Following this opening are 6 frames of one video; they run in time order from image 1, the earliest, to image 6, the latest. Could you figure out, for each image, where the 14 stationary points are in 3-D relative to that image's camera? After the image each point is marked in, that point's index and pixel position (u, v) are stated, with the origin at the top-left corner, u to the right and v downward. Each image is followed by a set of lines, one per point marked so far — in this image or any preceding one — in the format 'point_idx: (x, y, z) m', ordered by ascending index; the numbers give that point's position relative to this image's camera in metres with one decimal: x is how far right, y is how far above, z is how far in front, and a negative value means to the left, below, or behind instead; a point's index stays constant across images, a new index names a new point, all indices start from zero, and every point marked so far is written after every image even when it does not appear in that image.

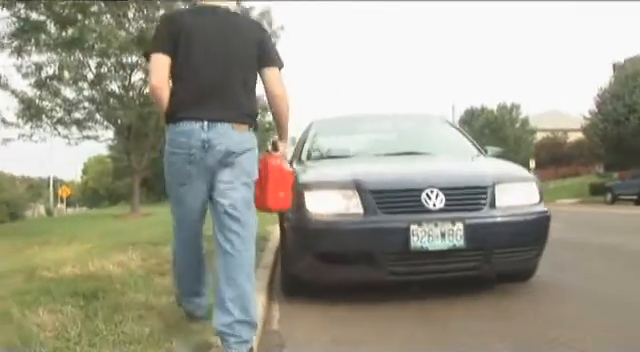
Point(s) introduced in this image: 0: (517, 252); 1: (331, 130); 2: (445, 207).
0: (+1.2, -0.5, +4.7) m
1: (+0.1, +0.5, +7.0) m
2: (+0.8, -0.2, +4.6) m
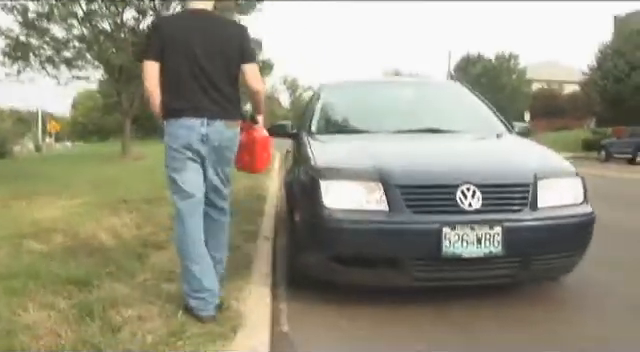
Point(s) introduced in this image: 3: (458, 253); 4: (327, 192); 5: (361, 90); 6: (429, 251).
0: (+1.3, -0.5, +4.3) m
1: (+0.2, +0.8, +6.5) m
2: (+0.9, -0.2, +4.2) m
3: (+0.8, -0.4, +4.1) m
4: (0.0, -0.1, +4.2) m
5: (+0.3, +0.7, +6.5) m
6: (+0.6, -0.4, +4.1) m
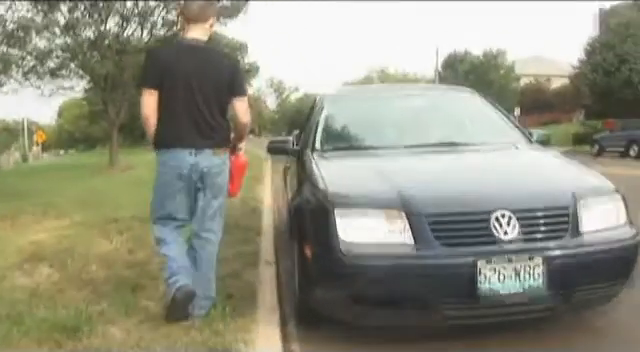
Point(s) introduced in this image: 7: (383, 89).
0: (+1.4, -0.6, +3.9) m
1: (+0.2, +0.6, +6.1) m
2: (+1.0, -0.3, +3.7) m
3: (+0.9, -0.5, +3.7) m
4: (+0.1, -0.3, +3.8) m
5: (+0.4, +0.6, +6.1) m
6: (+0.7, -0.5, +3.7) m
7: (+0.5, +0.7, +6.2) m
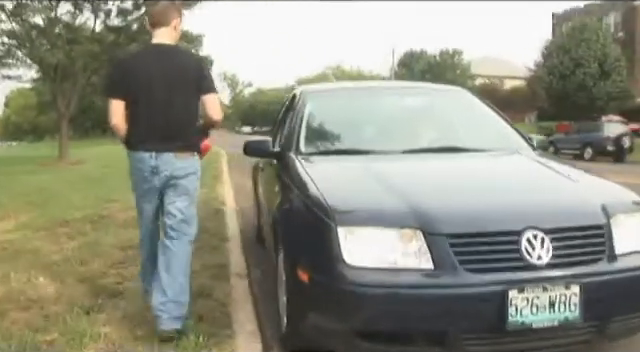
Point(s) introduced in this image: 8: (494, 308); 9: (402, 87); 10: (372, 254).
0: (+1.4, -0.6, +3.4) m
1: (+0.1, +0.6, +5.5) m
2: (+1.0, -0.4, +3.2) m
3: (+0.8, -0.6, +3.1) m
4: (+0.1, -0.3, +3.2) m
5: (+0.2, +0.6, +5.5) m
6: (+0.7, -0.6, +3.1) m
7: (+0.4, +0.7, +5.6) m
8: (+0.7, -0.5, +3.1) m
9: (+0.6, +0.7, +5.7) m
10: (+0.2, -0.3, +3.1) m
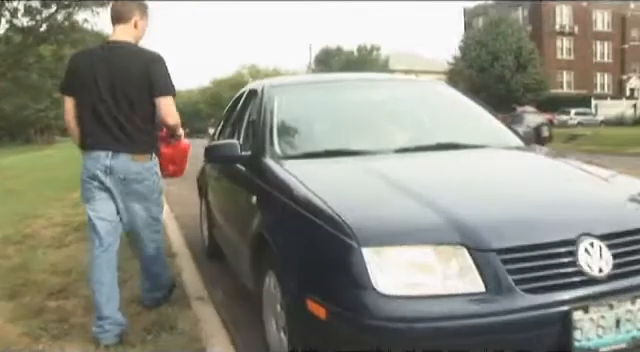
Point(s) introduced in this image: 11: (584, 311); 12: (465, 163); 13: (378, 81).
0: (+1.4, -0.6, +2.8) m
1: (-0.1, +0.6, +4.8) m
2: (+1.0, -0.3, +2.6) m
3: (+0.9, -0.6, +2.5) m
4: (+0.2, -0.3, +2.5) m
5: (0.0, +0.5, +4.8) m
6: (+0.8, -0.6, +2.5) m
7: (+0.1, +0.7, +5.0) m
8: (+0.8, -0.5, +2.5) m
9: (+0.4, +0.7, +5.1) m
10: (+0.3, -0.3, +2.5) m
11: (+0.9, -0.5, +2.5) m
12: (+0.7, +0.1, +3.8) m
13: (+0.4, +0.6, +5.0) m
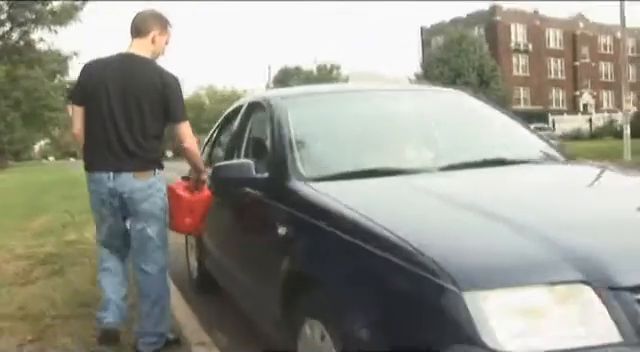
0: (+1.6, -0.6, +2.3) m
1: (-0.1, +0.4, +4.2) m
2: (+1.2, -0.4, +2.0) m
3: (+1.2, -0.6, +1.9) m
4: (+0.4, -0.4, +1.9) m
5: (+0.1, +0.4, +4.2) m
6: (+1.0, -0.6, +1.9) m
7: (+0.2, +0.5, +4.4) m
8: (+1.0, -0.6, +1.9) m
9: (+0.4, +0.5, +4.5) m
10: (+0.5, -0.4, +1.9) m
11: (+1.1, -0.5, +1.9) m
12: (+0.9, 0.0, +3.2) m
13: (+0.4, +0.5, +4.4) m
